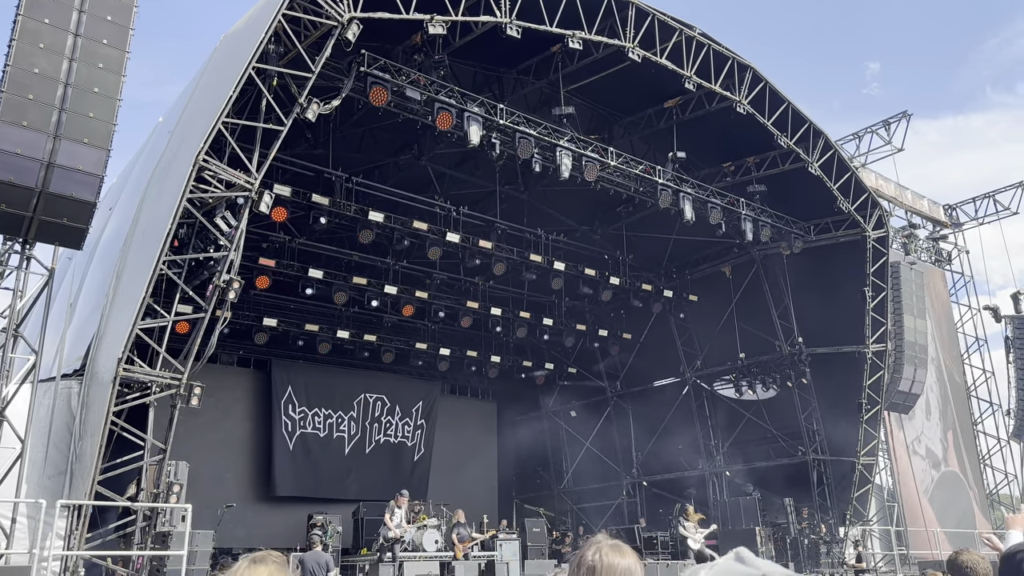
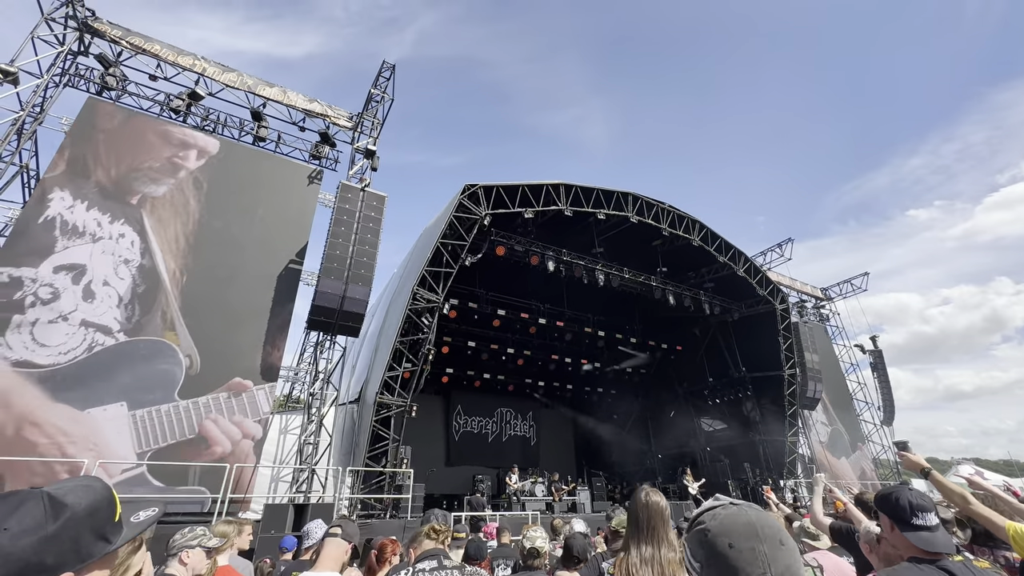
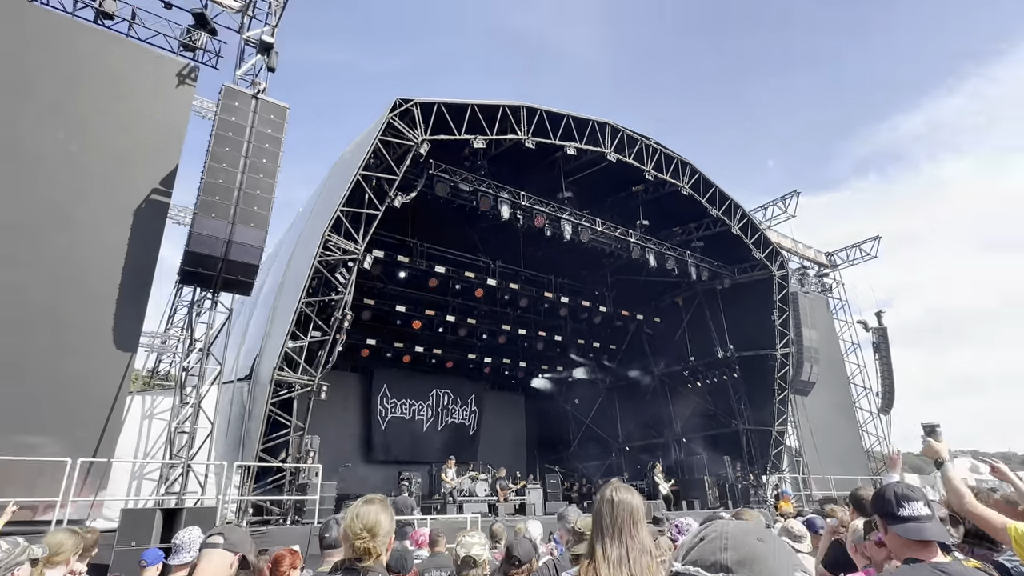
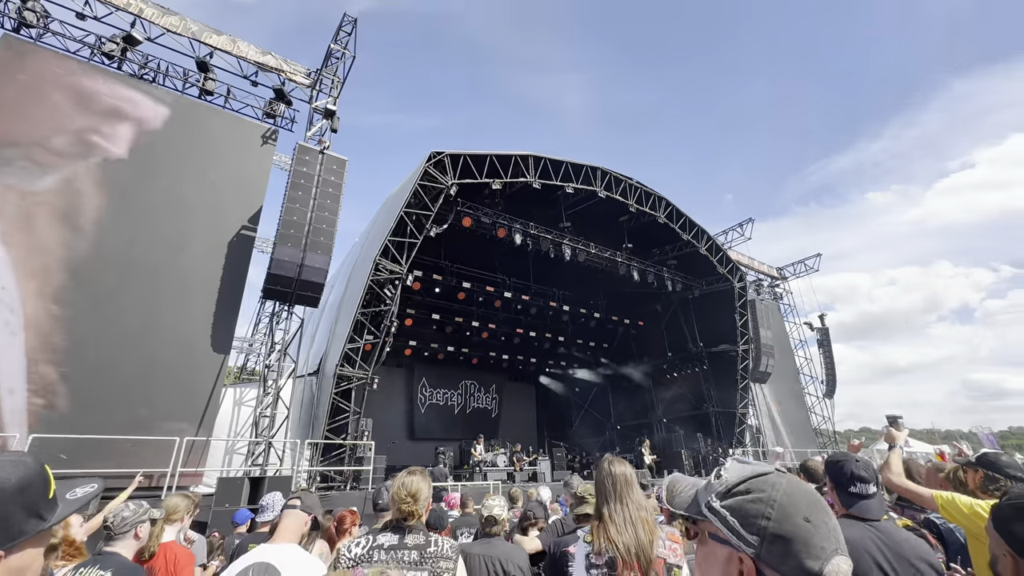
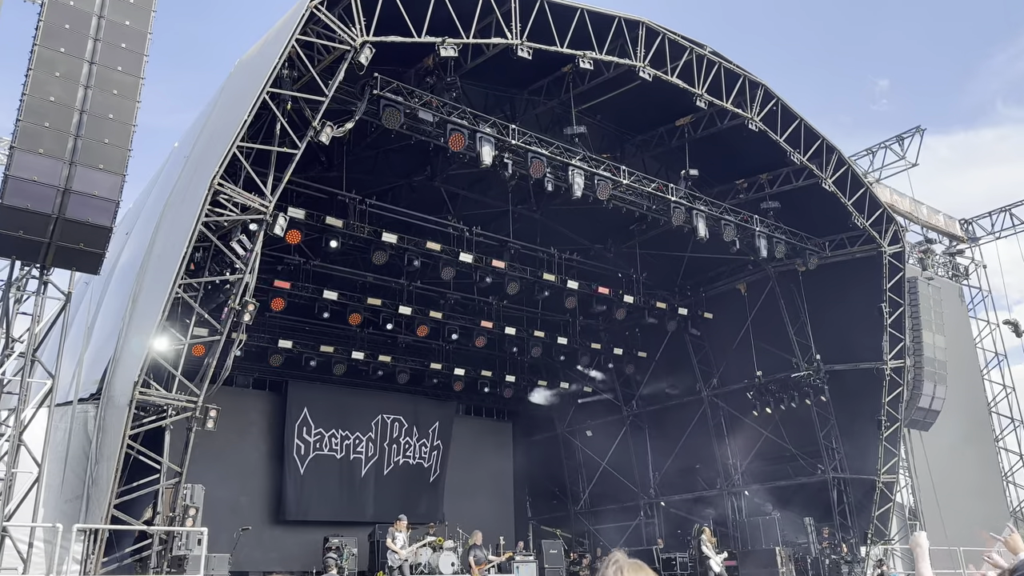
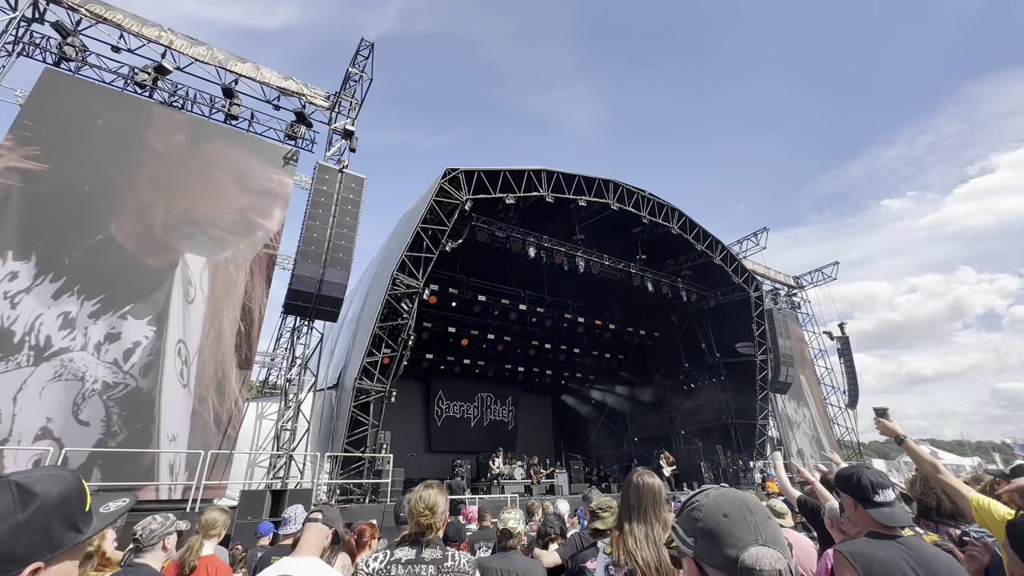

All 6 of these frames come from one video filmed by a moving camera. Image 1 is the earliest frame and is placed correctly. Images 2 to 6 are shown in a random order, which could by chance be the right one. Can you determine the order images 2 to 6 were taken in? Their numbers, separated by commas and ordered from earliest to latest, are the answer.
5, 3, 4, 6, 2
